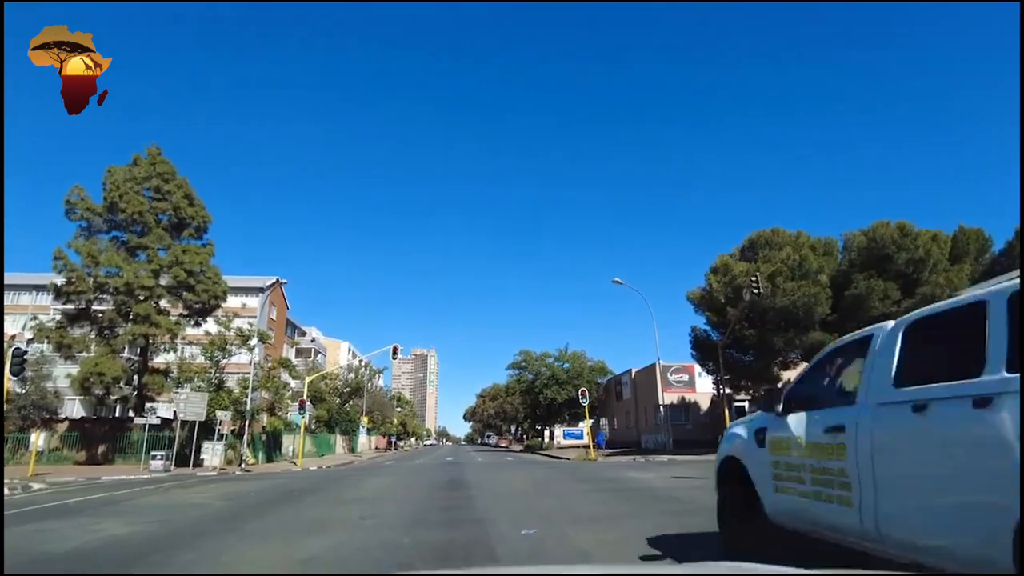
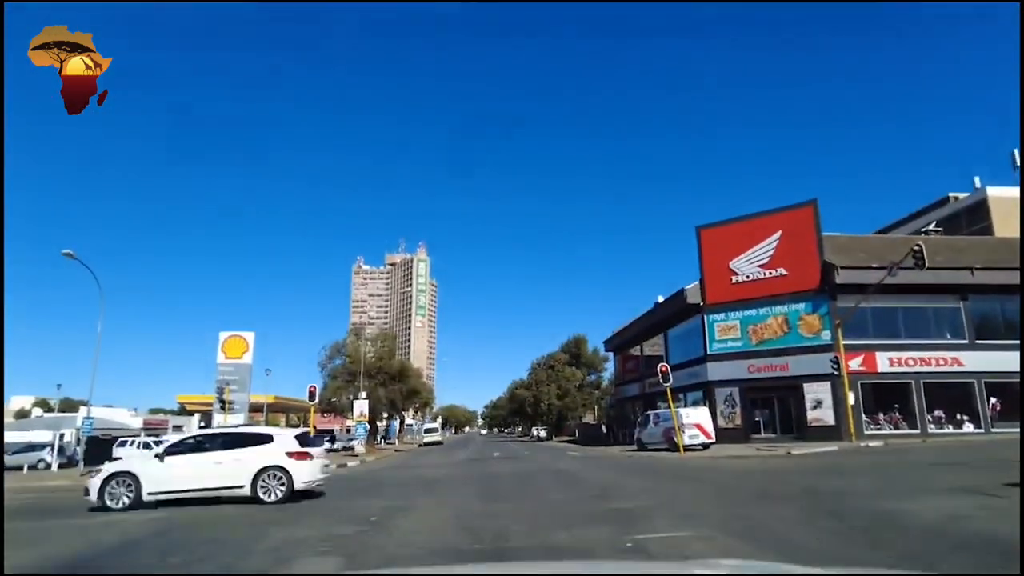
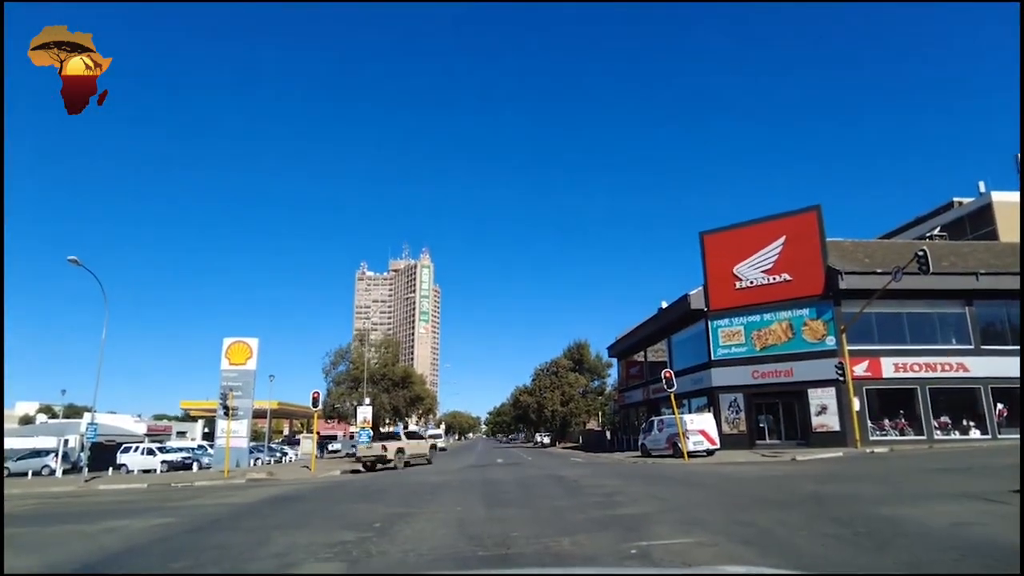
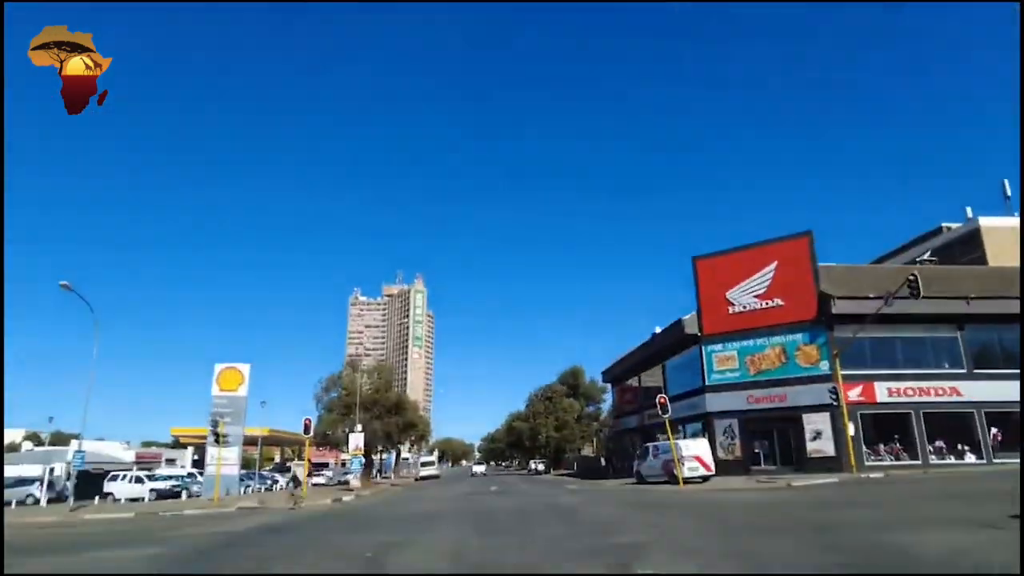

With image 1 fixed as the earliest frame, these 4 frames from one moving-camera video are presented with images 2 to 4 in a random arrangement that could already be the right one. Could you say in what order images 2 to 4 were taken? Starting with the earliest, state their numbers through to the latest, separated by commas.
4, 2, 3
